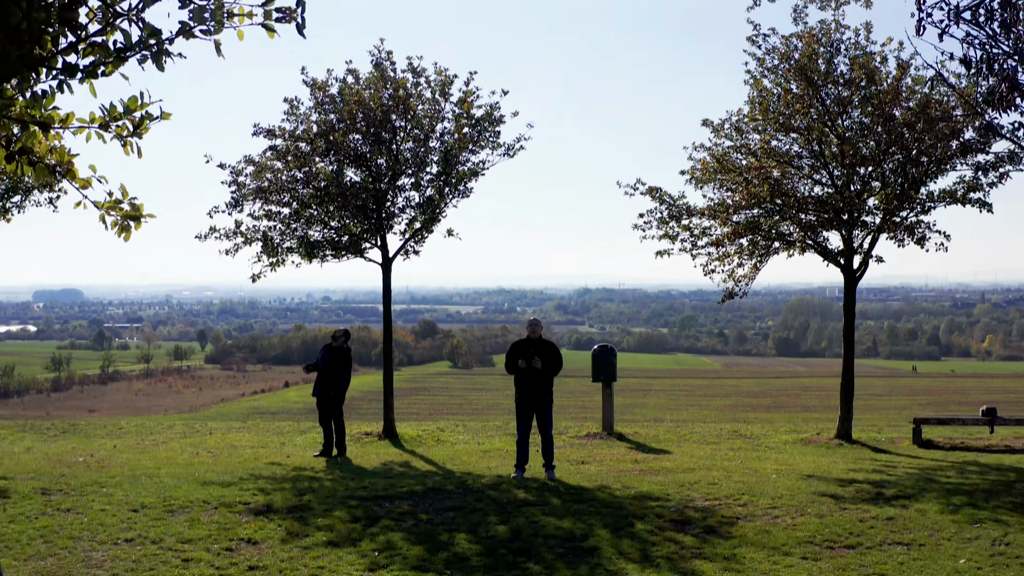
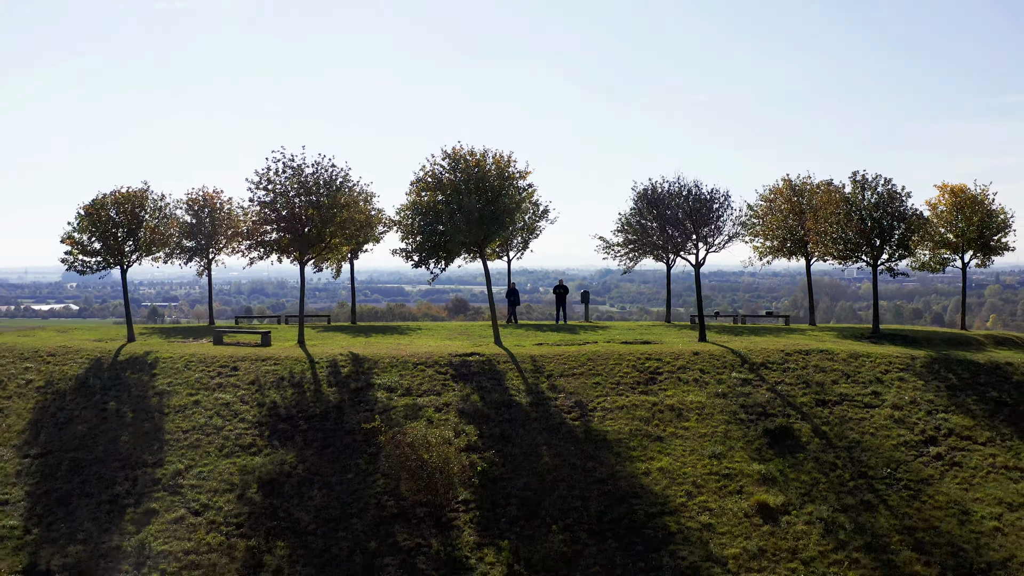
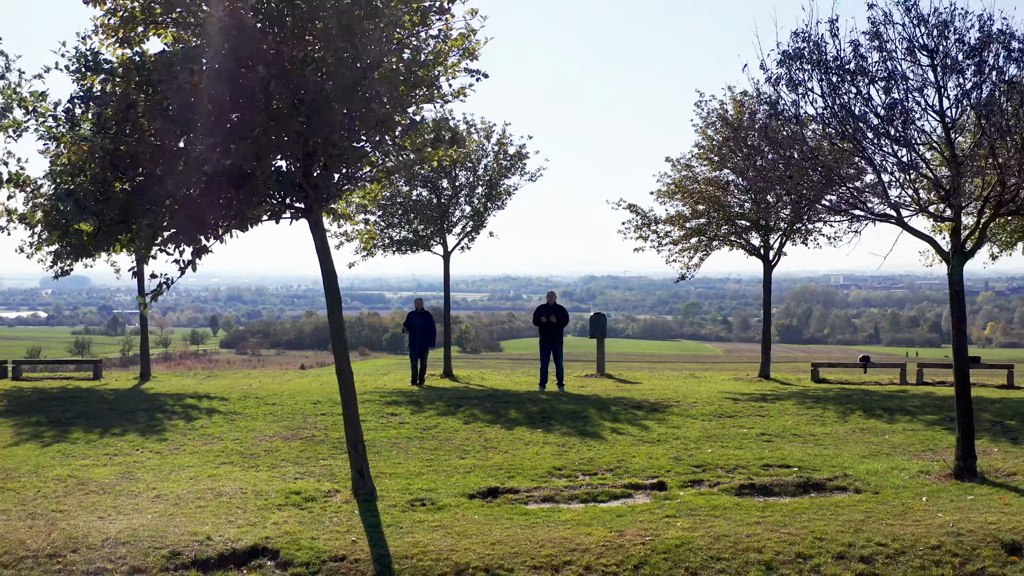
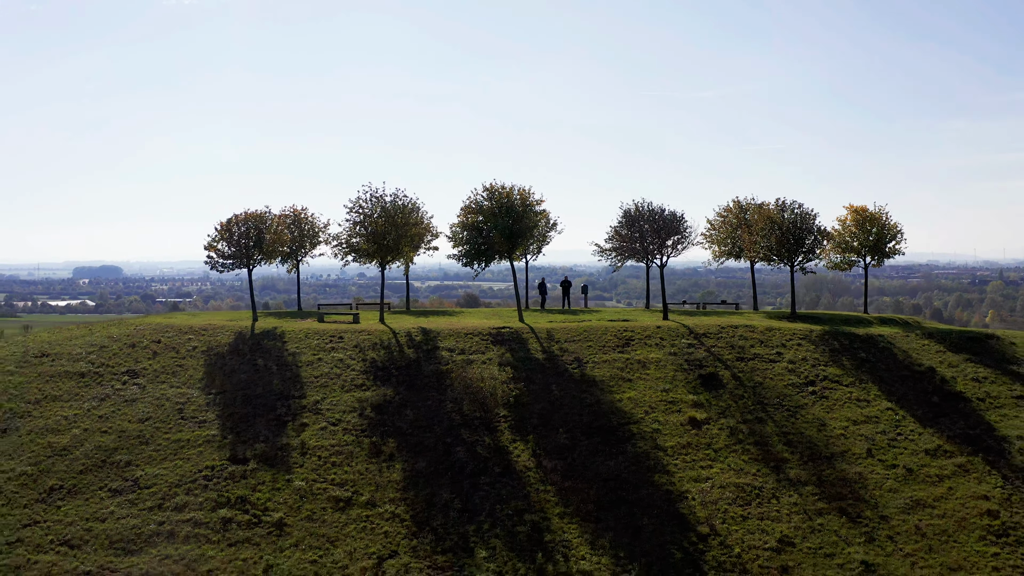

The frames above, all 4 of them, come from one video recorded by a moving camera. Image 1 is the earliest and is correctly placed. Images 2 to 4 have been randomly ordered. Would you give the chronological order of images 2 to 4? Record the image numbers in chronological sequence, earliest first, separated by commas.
3, 2, 4
